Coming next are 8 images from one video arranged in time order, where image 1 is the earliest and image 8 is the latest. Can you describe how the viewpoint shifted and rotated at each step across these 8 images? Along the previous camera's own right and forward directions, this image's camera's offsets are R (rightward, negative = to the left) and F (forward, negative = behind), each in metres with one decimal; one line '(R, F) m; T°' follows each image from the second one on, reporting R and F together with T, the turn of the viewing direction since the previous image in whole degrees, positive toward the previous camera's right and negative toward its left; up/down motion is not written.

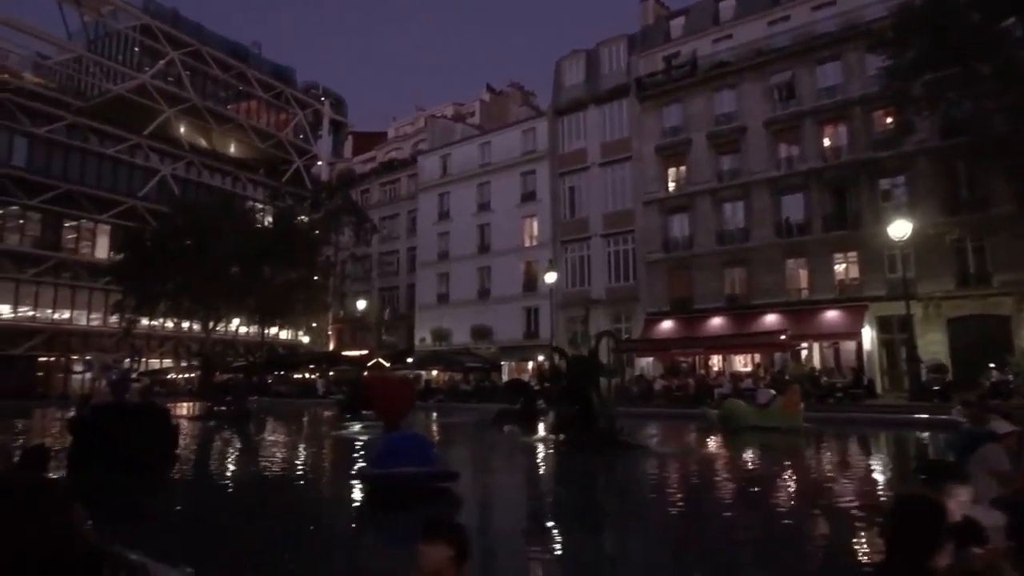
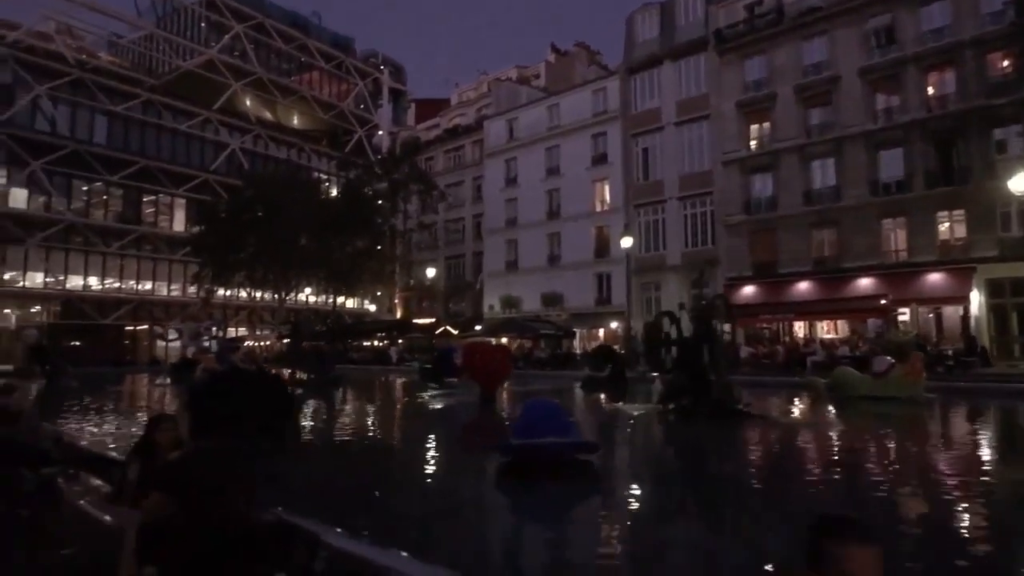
(-1.2, +0.6) m; -5°
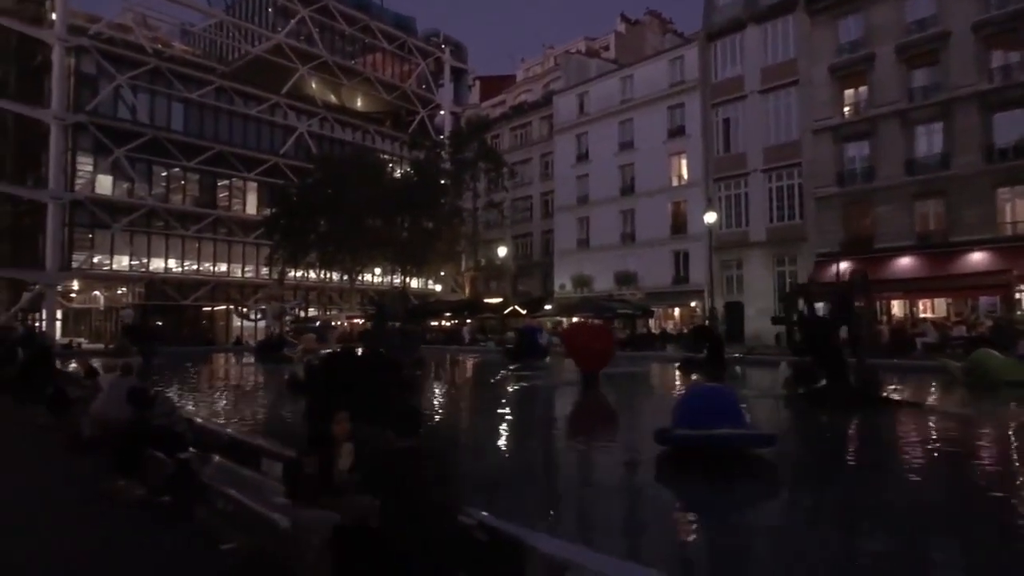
(-1.2, +0.7) m; -5°
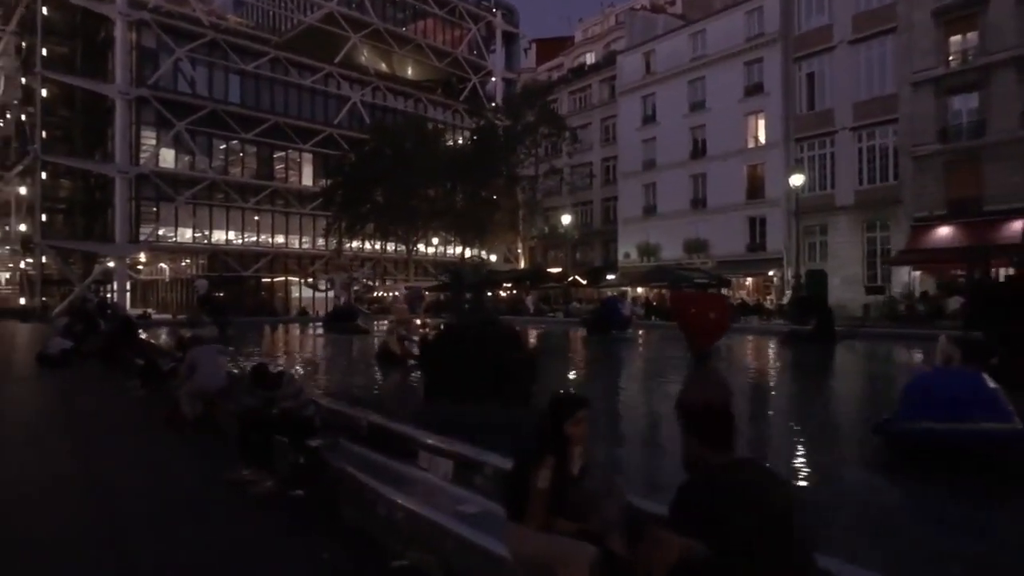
(-1.4, +1.1) m; -4°
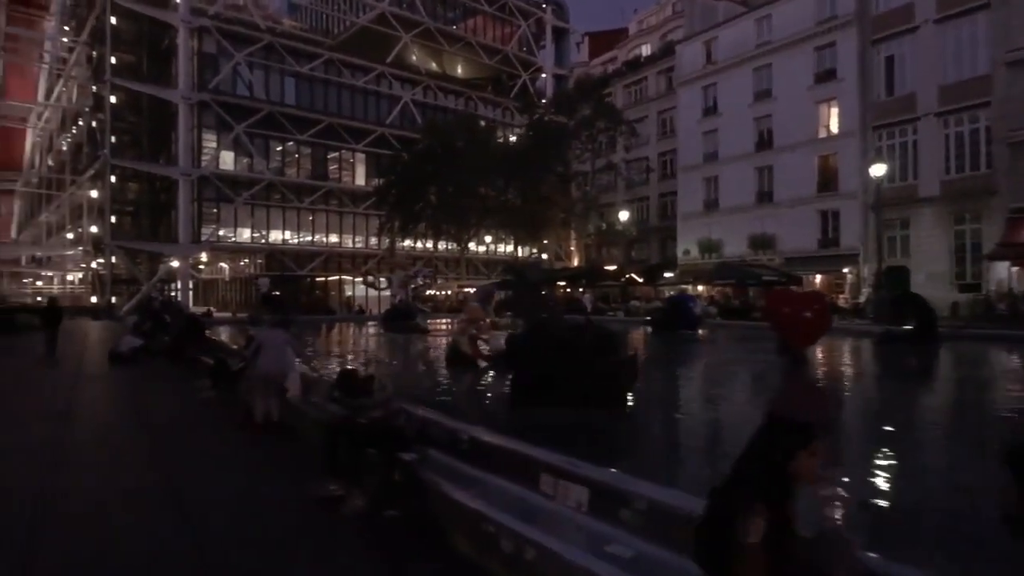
(-0.7, +0.8) m; -4°
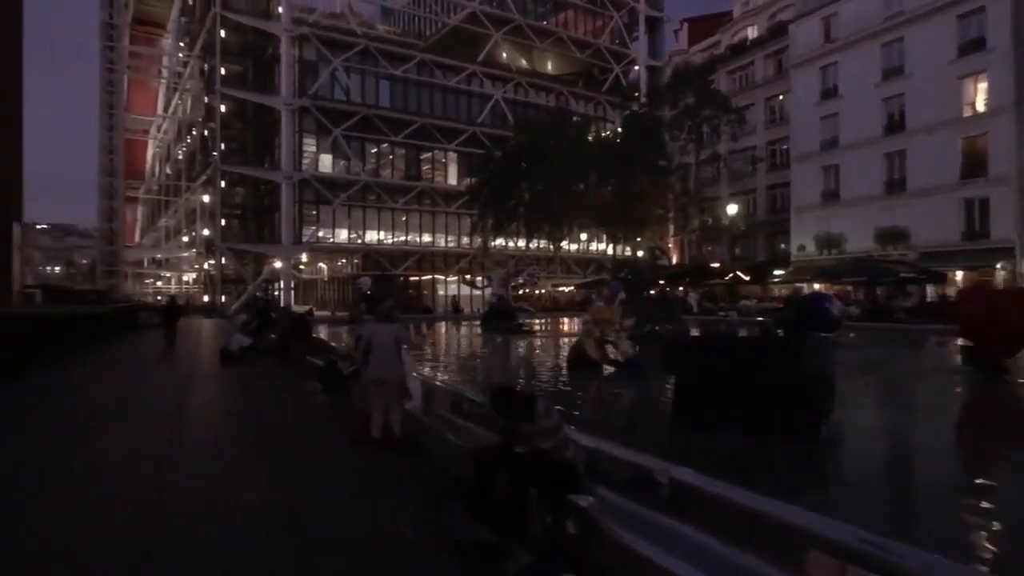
(-0.9, +1.4) m; -8°
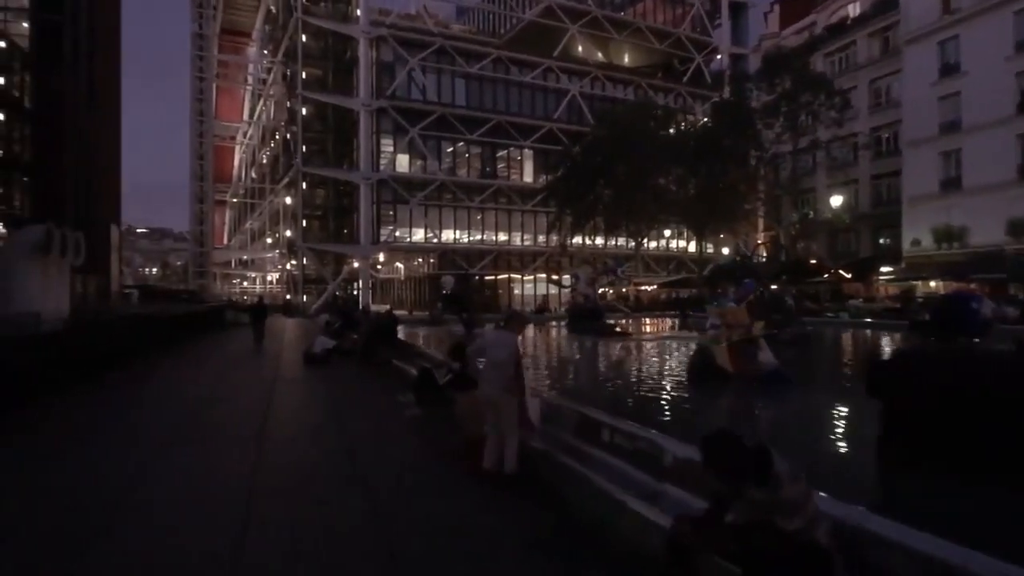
(-0.8, +1.5) m; -6°
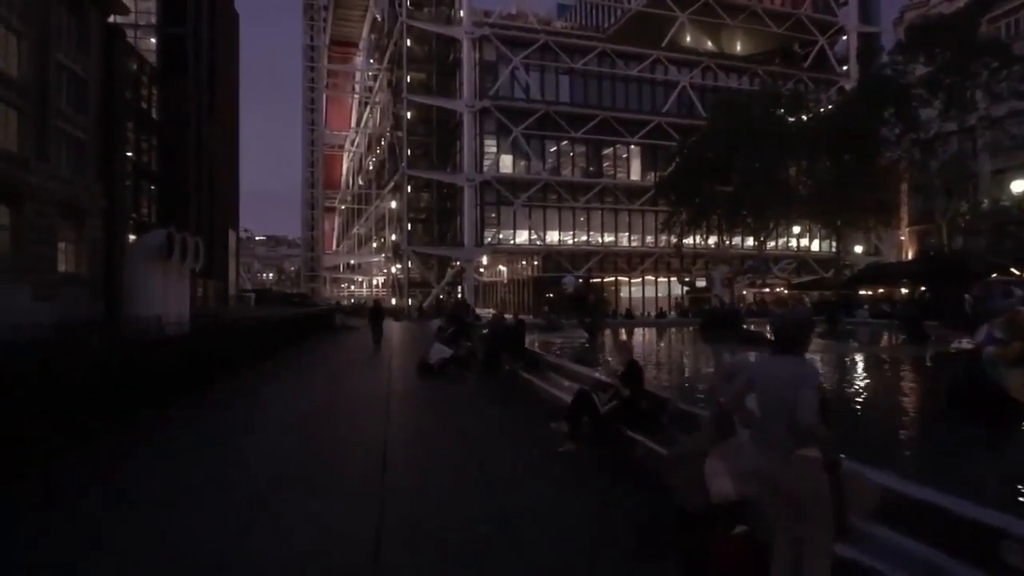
(-1.1, +2.4) m; -9°
